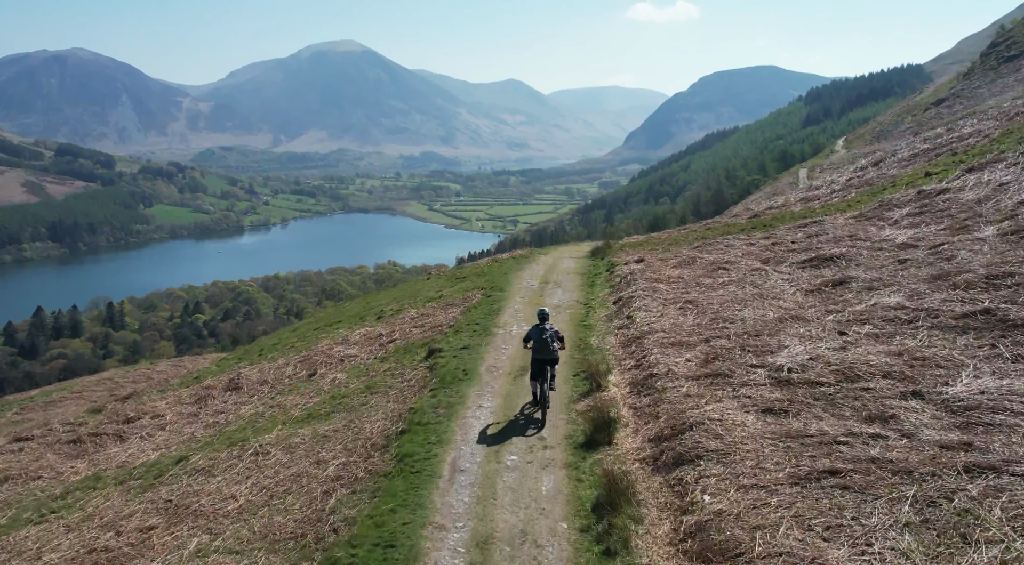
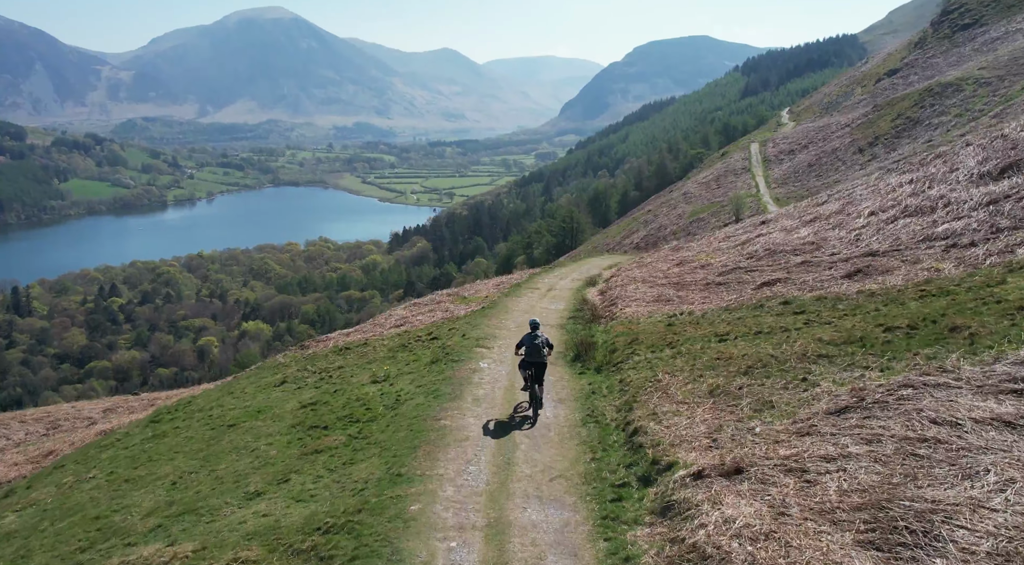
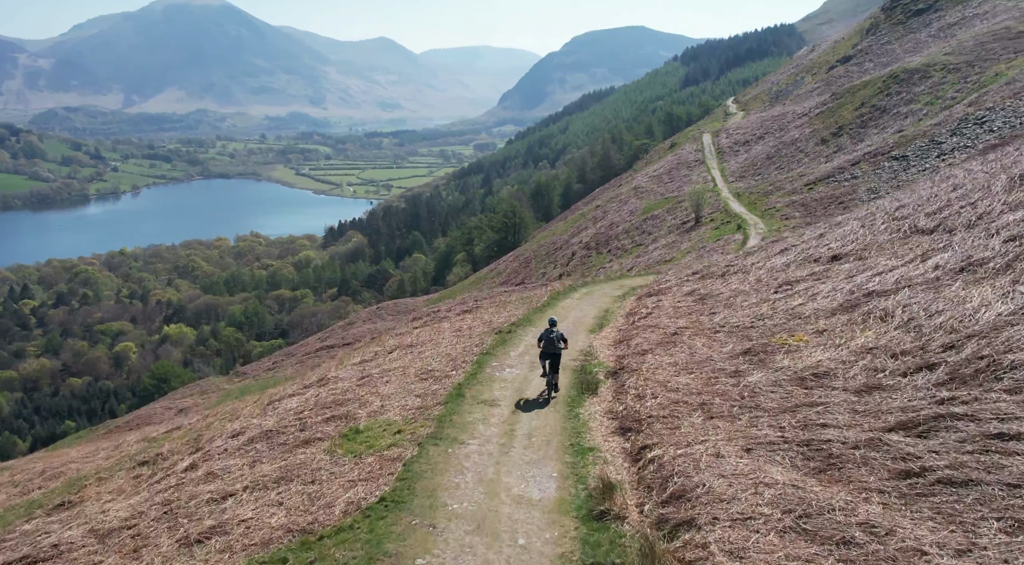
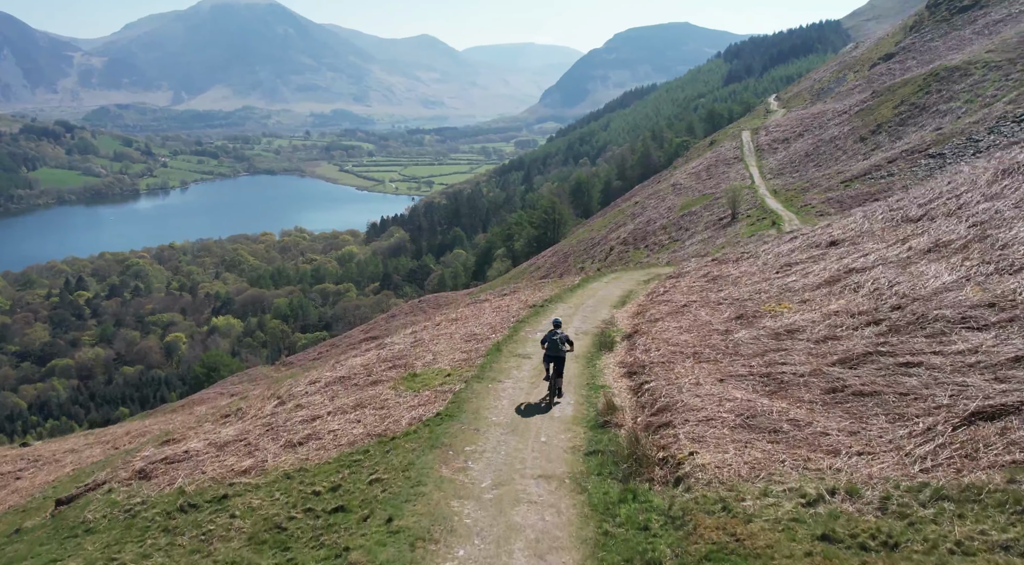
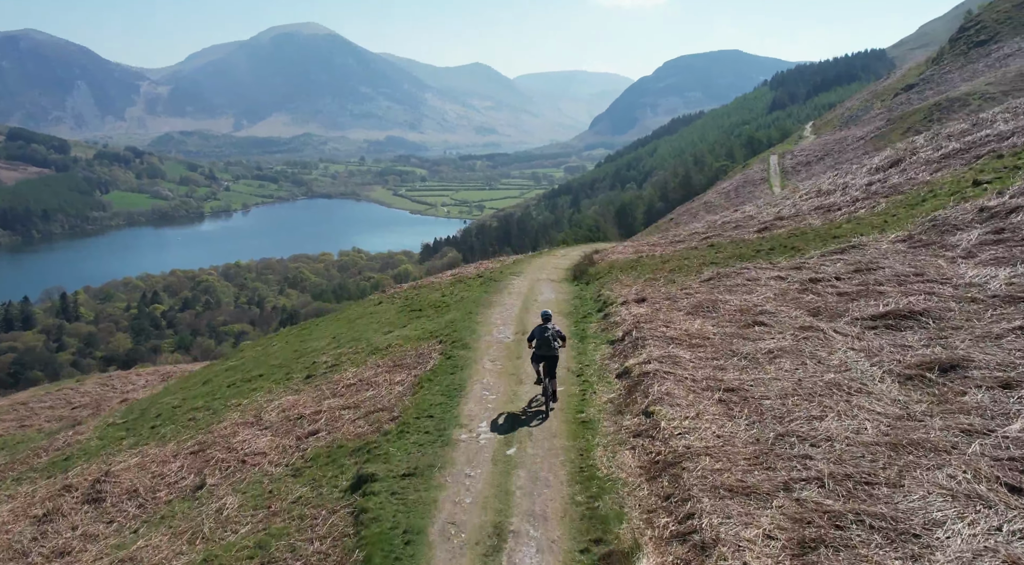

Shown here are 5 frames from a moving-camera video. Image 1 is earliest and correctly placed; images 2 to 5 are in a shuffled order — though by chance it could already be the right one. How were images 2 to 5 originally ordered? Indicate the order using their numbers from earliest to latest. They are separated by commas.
5, 2, 4, 3
